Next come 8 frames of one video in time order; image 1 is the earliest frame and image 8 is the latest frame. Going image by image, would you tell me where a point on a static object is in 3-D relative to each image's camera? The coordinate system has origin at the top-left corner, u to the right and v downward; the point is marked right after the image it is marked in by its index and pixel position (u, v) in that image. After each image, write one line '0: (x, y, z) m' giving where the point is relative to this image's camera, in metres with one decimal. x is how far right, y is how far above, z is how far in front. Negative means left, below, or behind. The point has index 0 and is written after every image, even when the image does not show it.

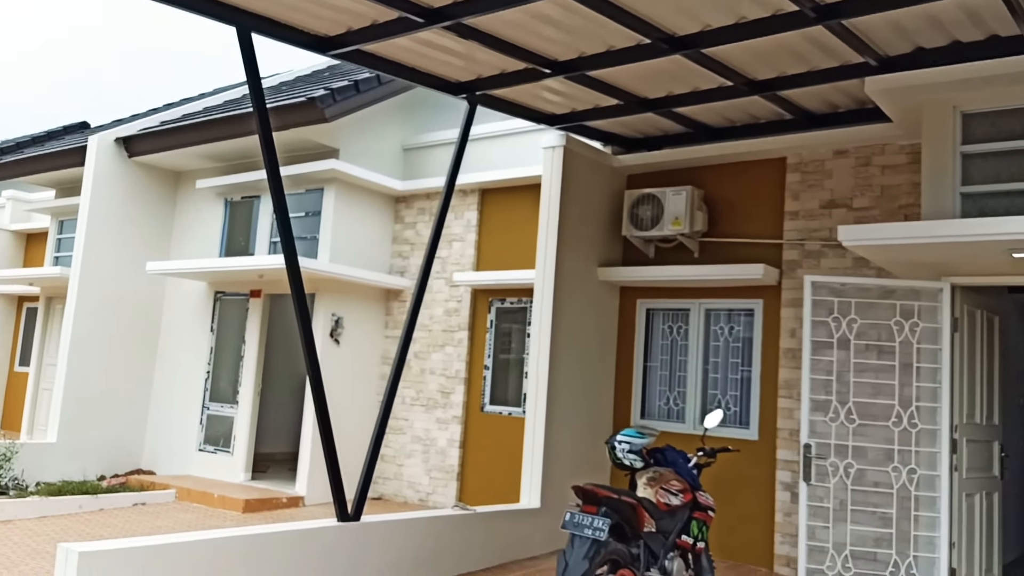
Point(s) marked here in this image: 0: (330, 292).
0: (-1.8, 0.0, +8.4) m
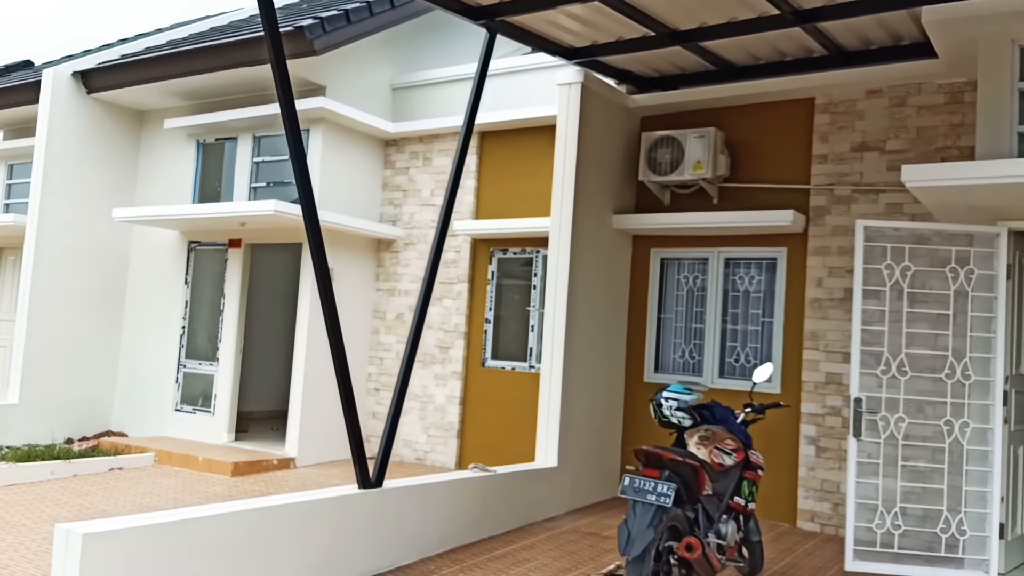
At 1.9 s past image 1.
0: (-1.8, +0.5, +7.9) m
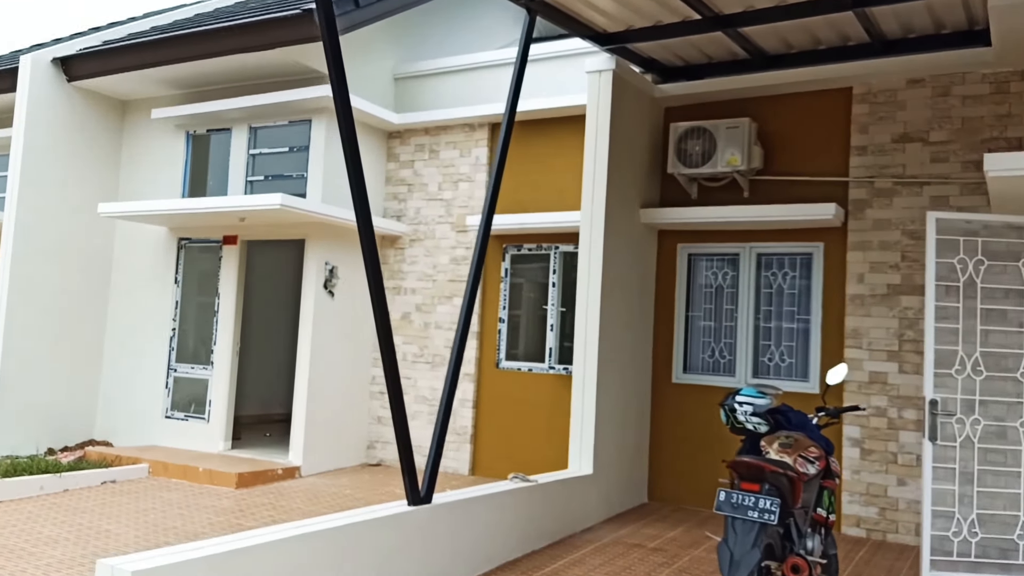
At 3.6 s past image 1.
0: (-1.7, +0.5, +7.5) m
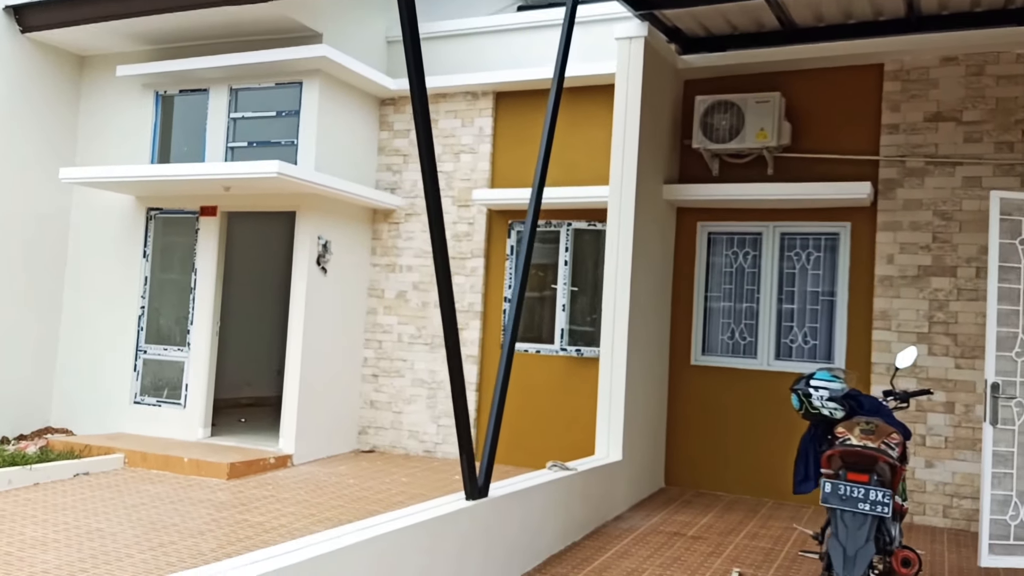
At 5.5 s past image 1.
0: (-1.7, +0.7, +7.0) m
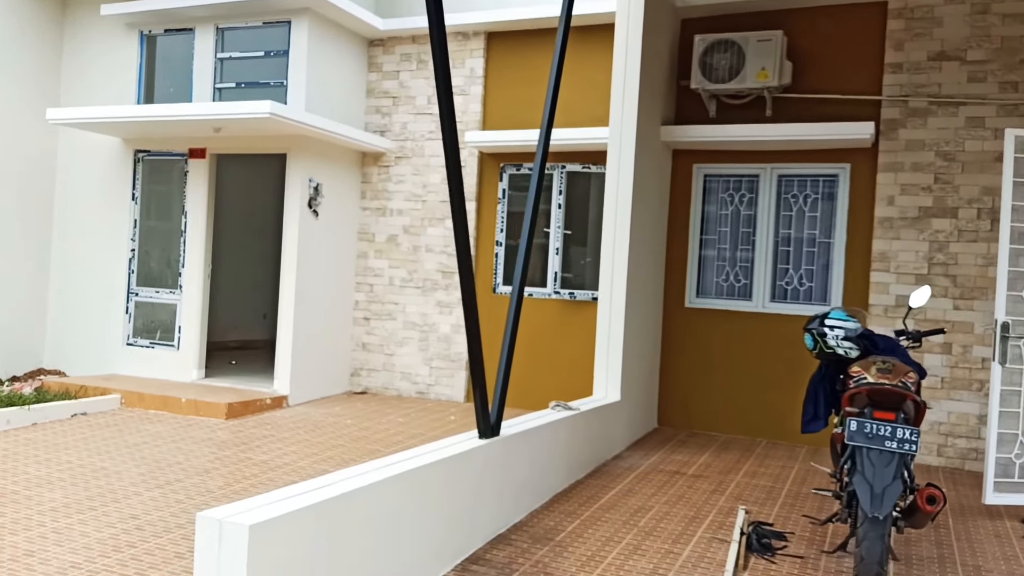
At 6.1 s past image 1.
0: (-1.7, +1.1, +6.8) m
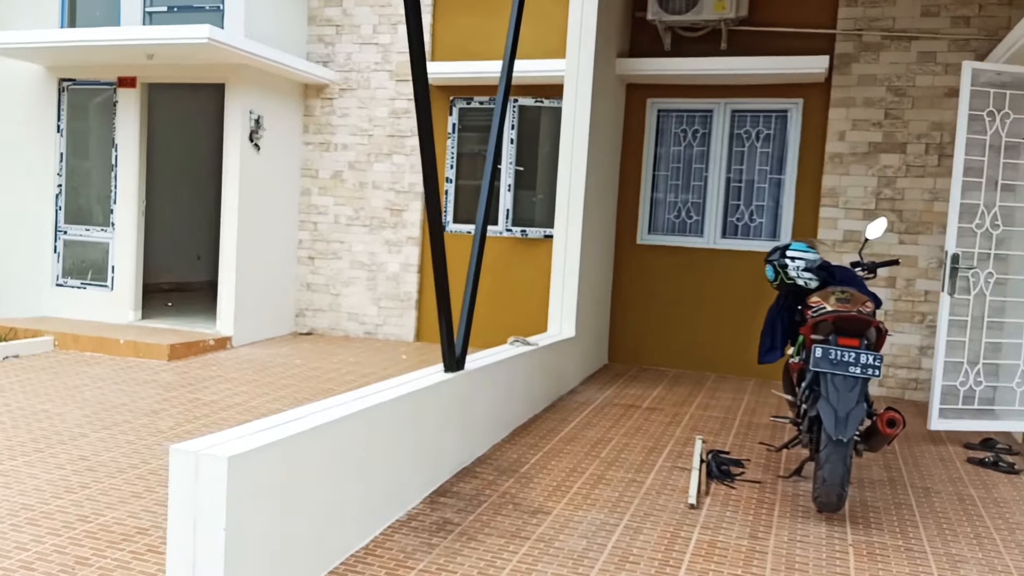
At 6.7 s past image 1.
0: (-2.1, +1.6, +6.5) m
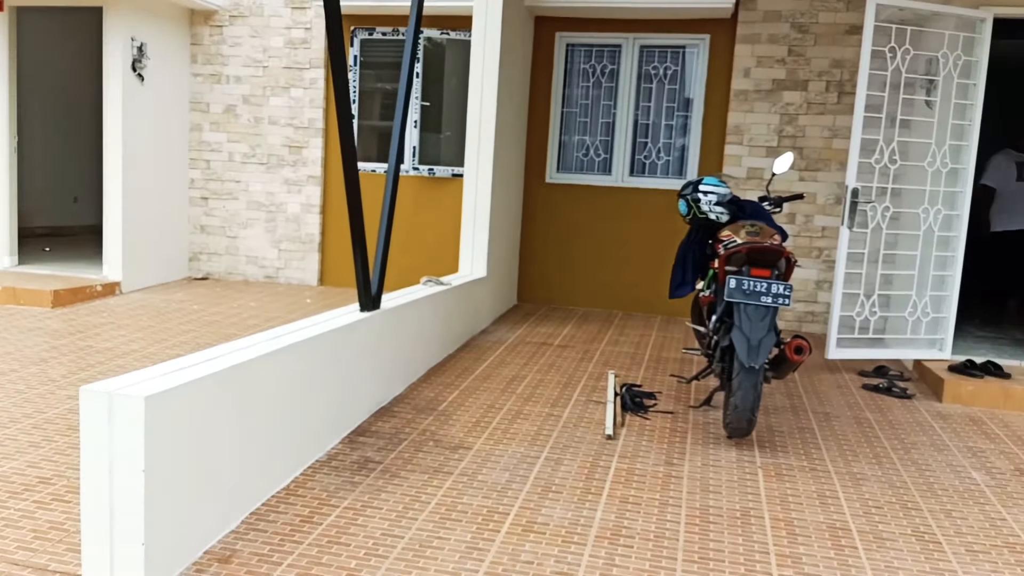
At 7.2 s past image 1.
0: (-2.8, +2.1, +5.9) m
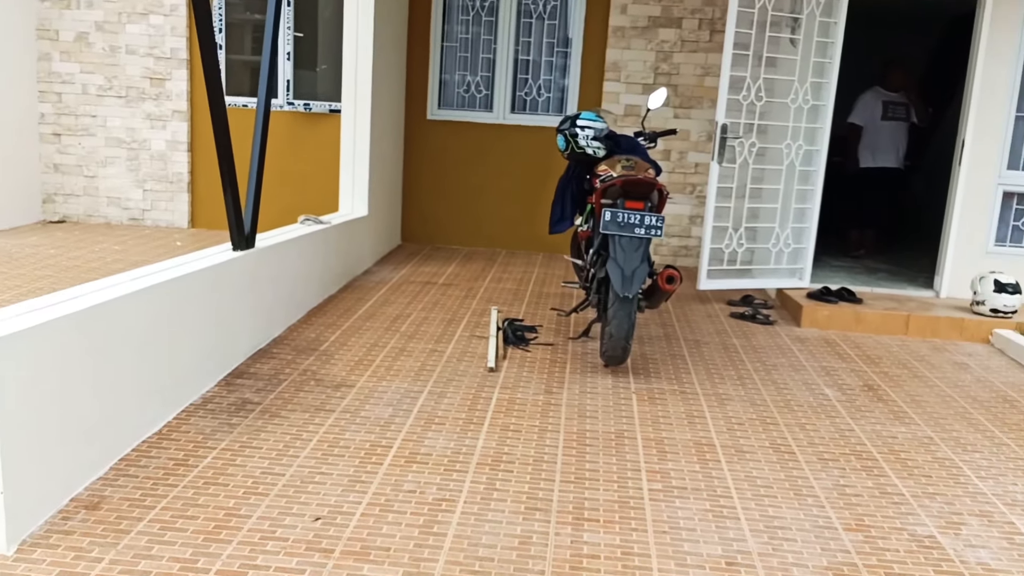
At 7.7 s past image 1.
0: (-3.6, +2.4, +5.3) m
